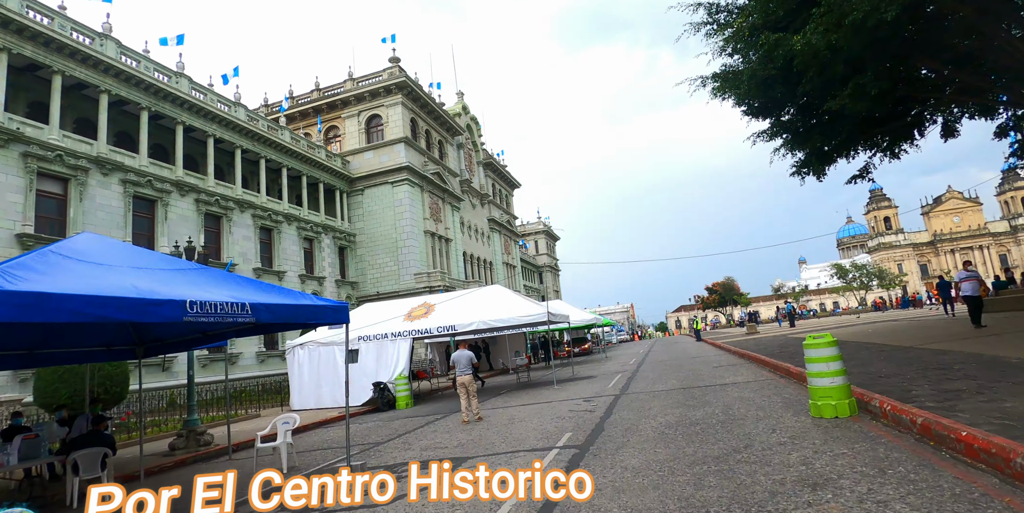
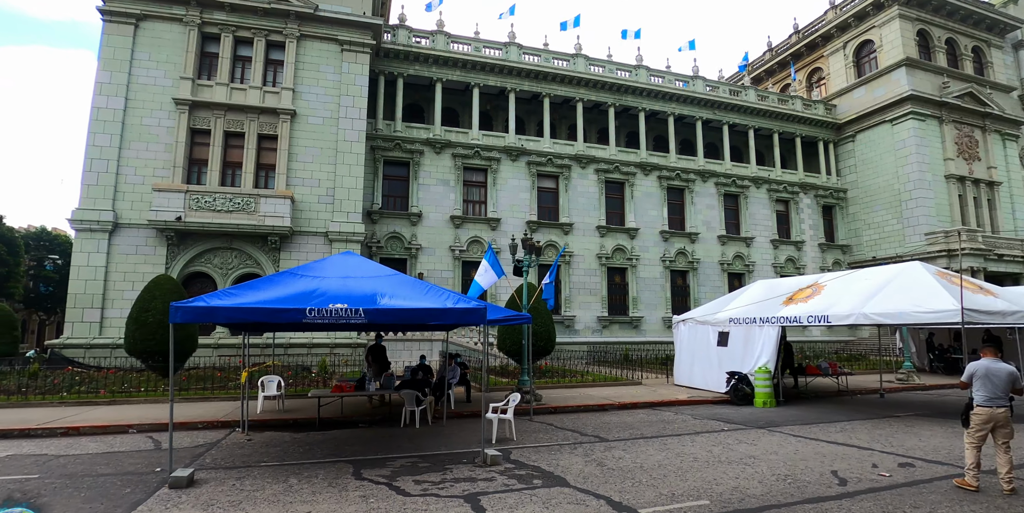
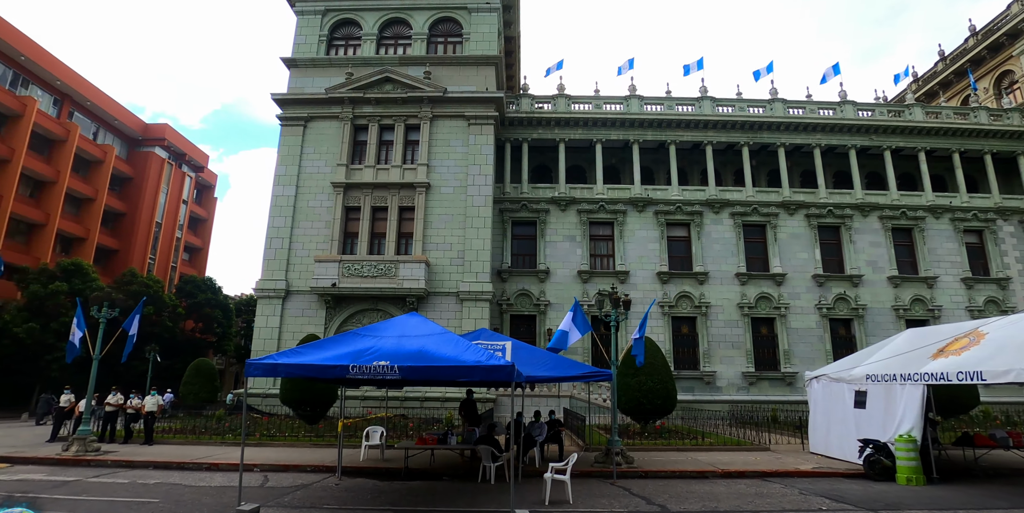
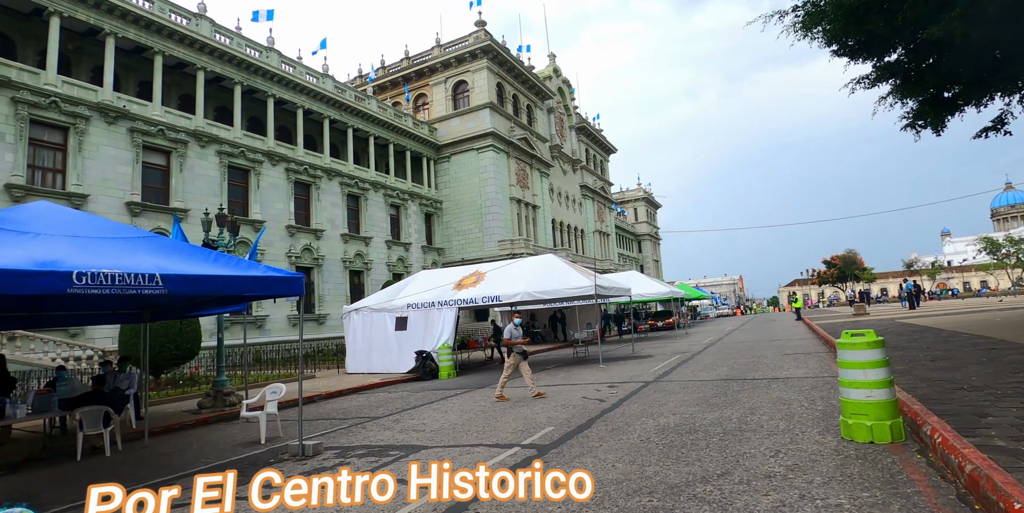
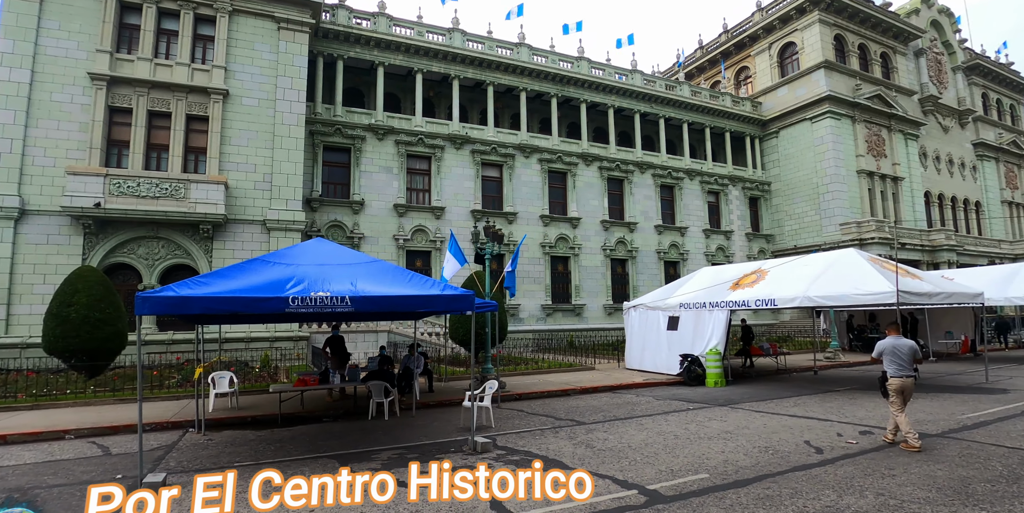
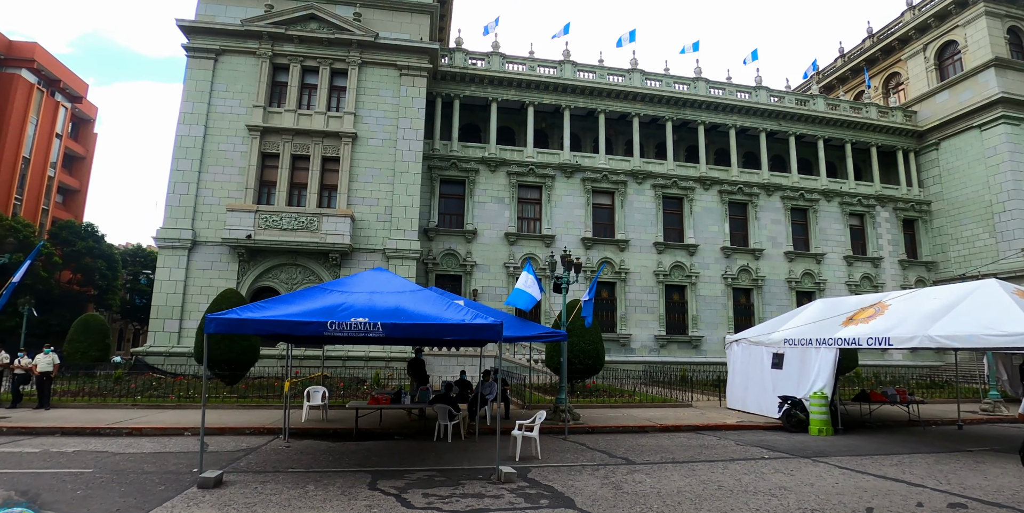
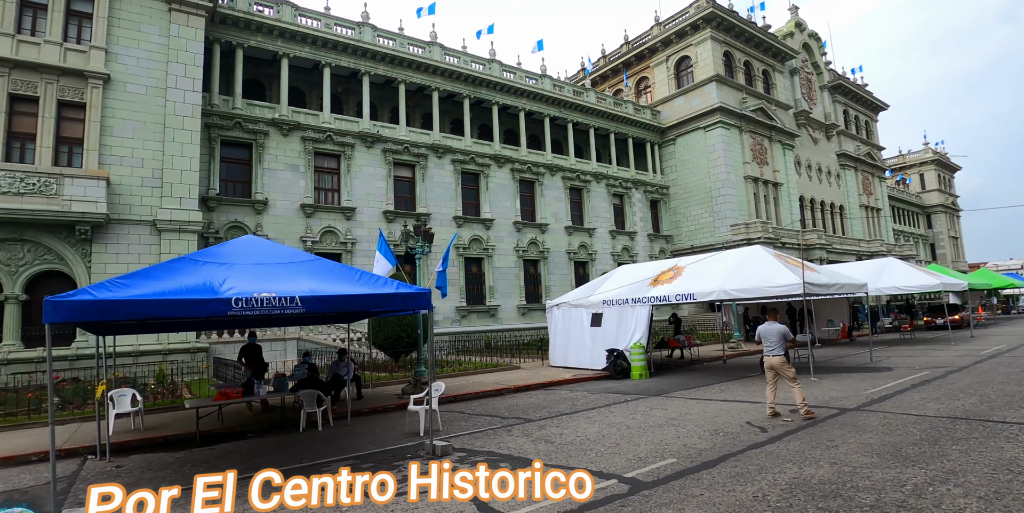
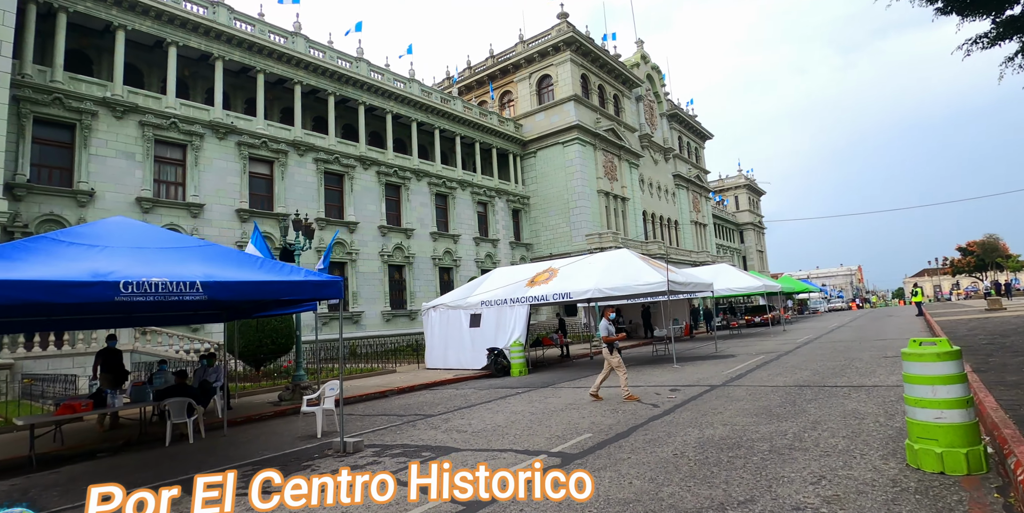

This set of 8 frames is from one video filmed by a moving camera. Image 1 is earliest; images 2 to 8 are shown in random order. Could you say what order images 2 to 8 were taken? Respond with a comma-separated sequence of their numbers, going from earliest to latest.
4, 8, 7, 5, 2, 6, 3
